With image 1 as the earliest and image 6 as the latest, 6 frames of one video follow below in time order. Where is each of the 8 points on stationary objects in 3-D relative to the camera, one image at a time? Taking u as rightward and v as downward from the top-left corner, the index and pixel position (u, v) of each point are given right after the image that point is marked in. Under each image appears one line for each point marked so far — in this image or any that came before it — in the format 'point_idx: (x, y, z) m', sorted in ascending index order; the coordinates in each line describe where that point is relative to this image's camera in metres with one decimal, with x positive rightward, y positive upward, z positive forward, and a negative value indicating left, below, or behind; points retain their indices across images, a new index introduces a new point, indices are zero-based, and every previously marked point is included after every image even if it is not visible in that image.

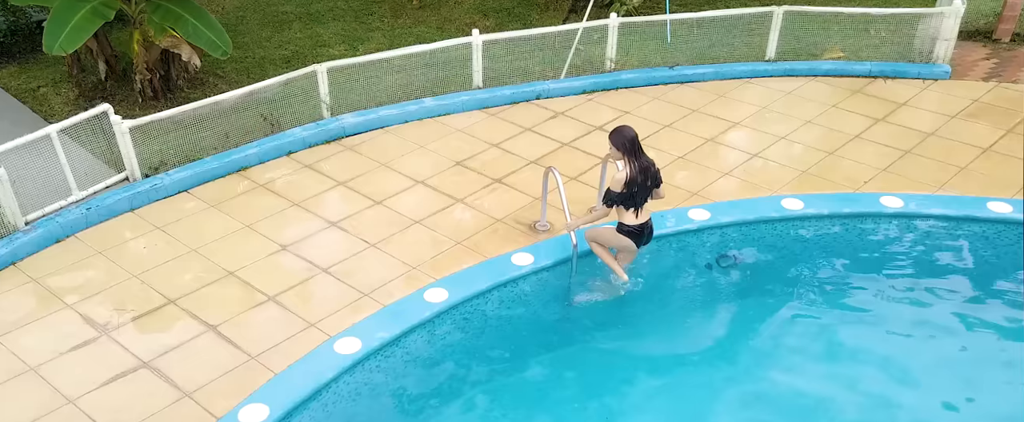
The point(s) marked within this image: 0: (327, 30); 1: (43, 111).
0: (-2.1, +2.0, +10.5) m
1: (-4.3, +0.9, +8.5) m
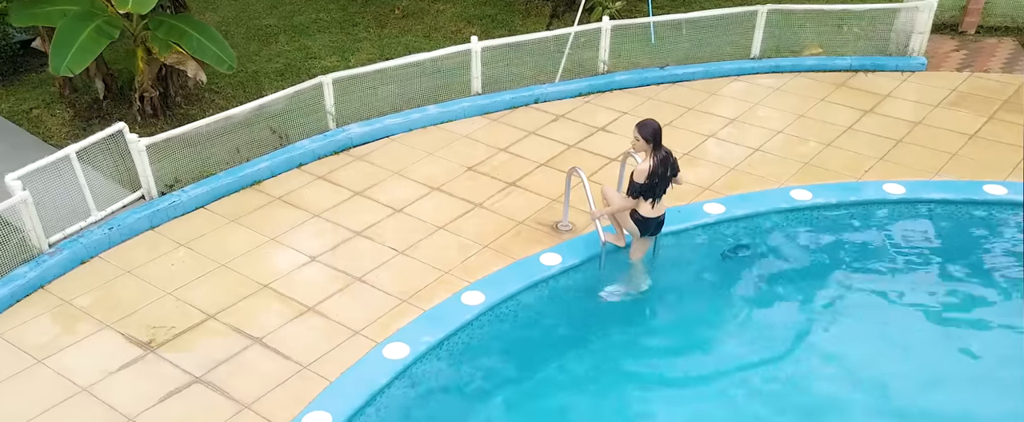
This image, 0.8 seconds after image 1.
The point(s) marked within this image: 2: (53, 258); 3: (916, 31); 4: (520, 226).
0: (-2.2, +1.9, +10.5) m
1: (-4.3, +0.7, +8.4) m
2: (-3.2, -0.3, +6.5) m
3: (+4.2, +1.9, +9.6) m
4: (+0.1, -0.1, +7.1) m
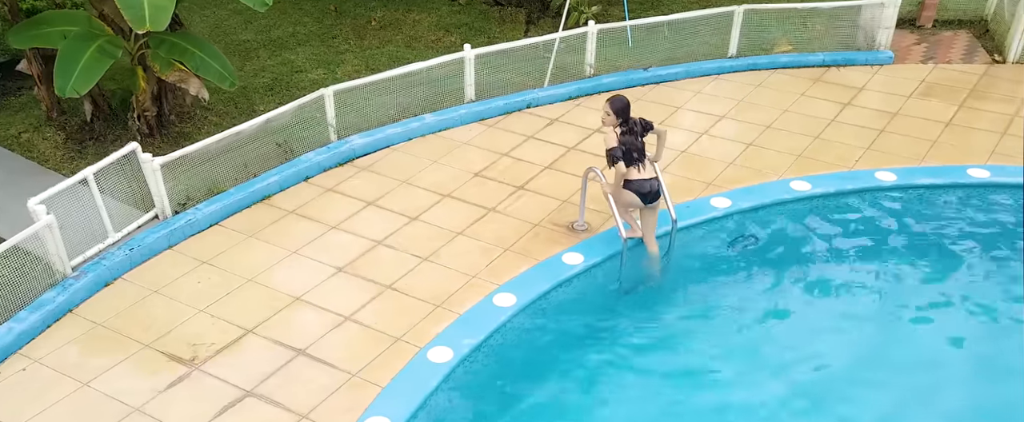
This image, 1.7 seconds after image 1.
0: (-2.4, +1.8, +10.5) m
1: (-4.2, +0.5, +8.3) m
2: (-3.0, -0.5, +6.4) m
3: (+4.0, +2.0, +10.1) m
4: (+0.2, -0.1, +7.3) m
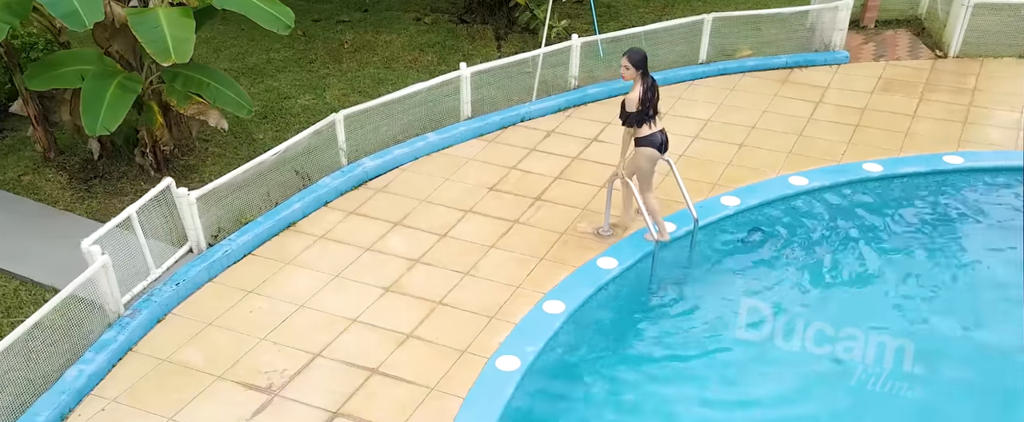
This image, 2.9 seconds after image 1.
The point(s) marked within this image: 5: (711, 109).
0: (-2.6, +1.5, +10.6) m
1: (-4.1, +0.1, +8.2) m
2: (-2.6, -0.8, +6.5) m
3: (+3.8, +2.1, +10.9) m
4: (+0.4, -0.2, +7.7) m
5: (+2.1, +1.1, +9.8) m
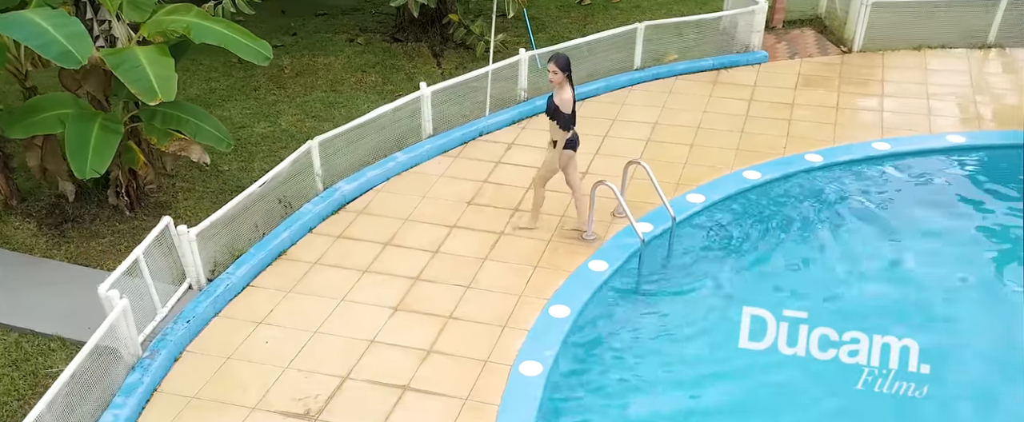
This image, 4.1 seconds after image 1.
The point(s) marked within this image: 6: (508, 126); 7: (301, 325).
0: (-3.2, +1.1, +10.6) m
1: (-4.2, -0.3, +8.0) m
2: (-2.5, -1.0, +6.5) m
3: (+3.0, +2.3, +11.7) m
4: (+0.3, -0.3, +8.1) m
5: (+1.6, +1.1, +10.4) m
6: (-0.1, +0.9, +10.3) m
7: (-1.6, -0.9, +7.1) m
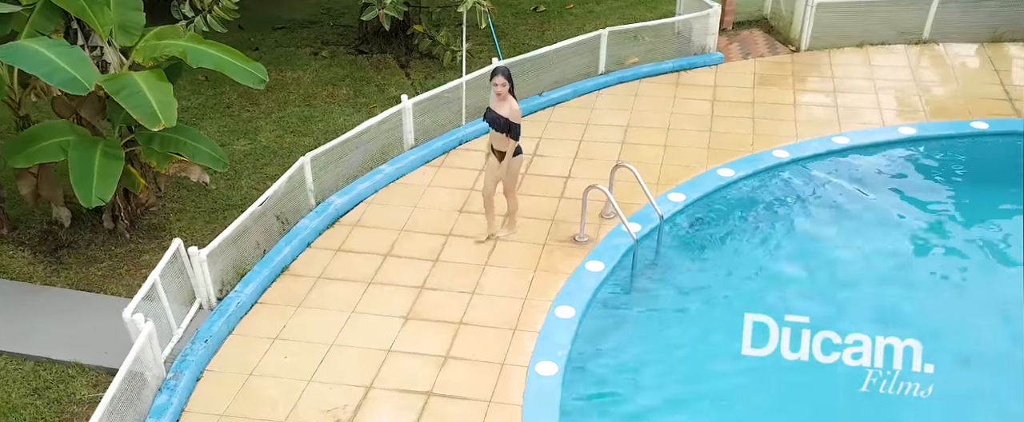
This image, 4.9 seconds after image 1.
0: (-3.5, +0.9, +10.6) m
1: (-4.3, -0.6, +7.9) m
2: (-2.3, -1.2, +6.6) m
3: (+2.6, +2.3, +12.2) m
4: (+0.3, -0.3, +8.4) m
5: (+1.3, +1.1, +10.9) m
6: (-0.3, +0.9, +10.6) m
7: (-1.5, -1.0, +7.3) m
